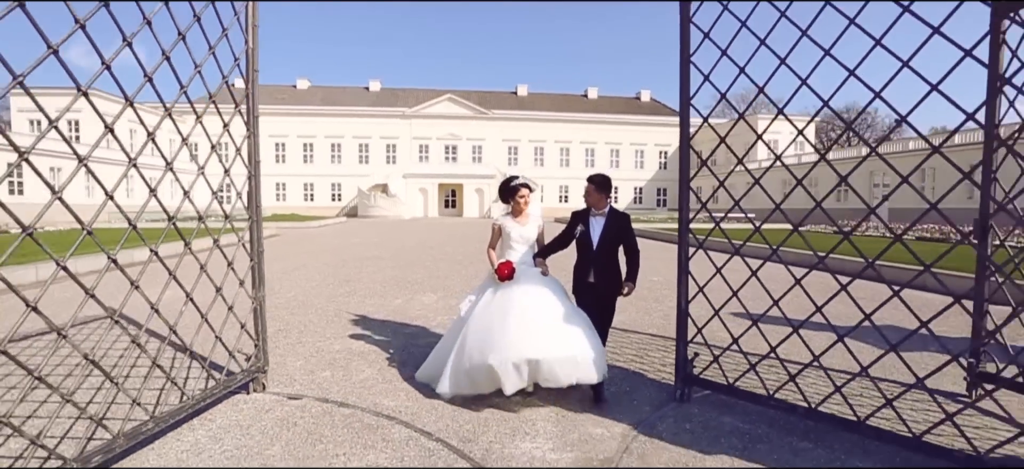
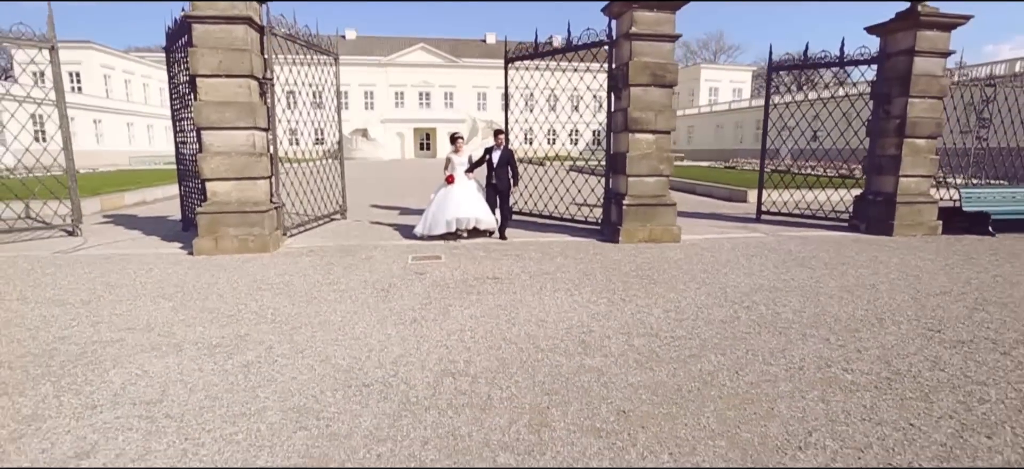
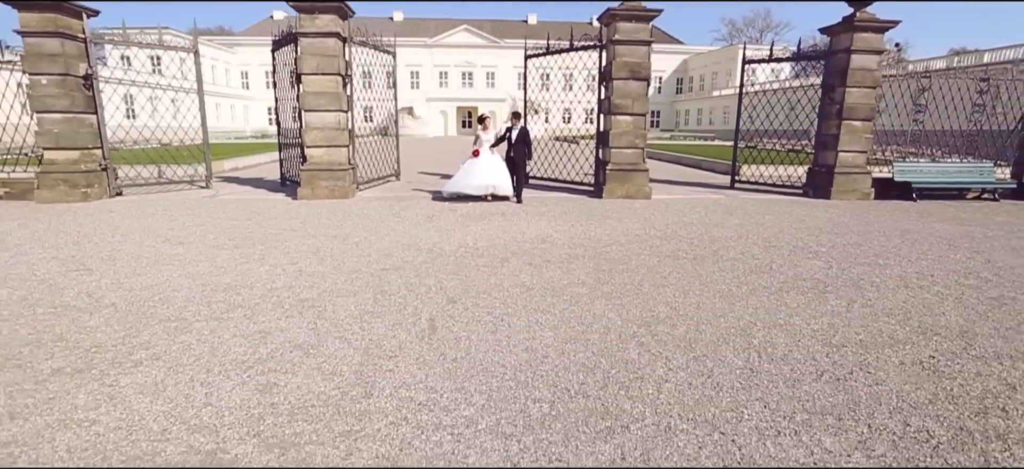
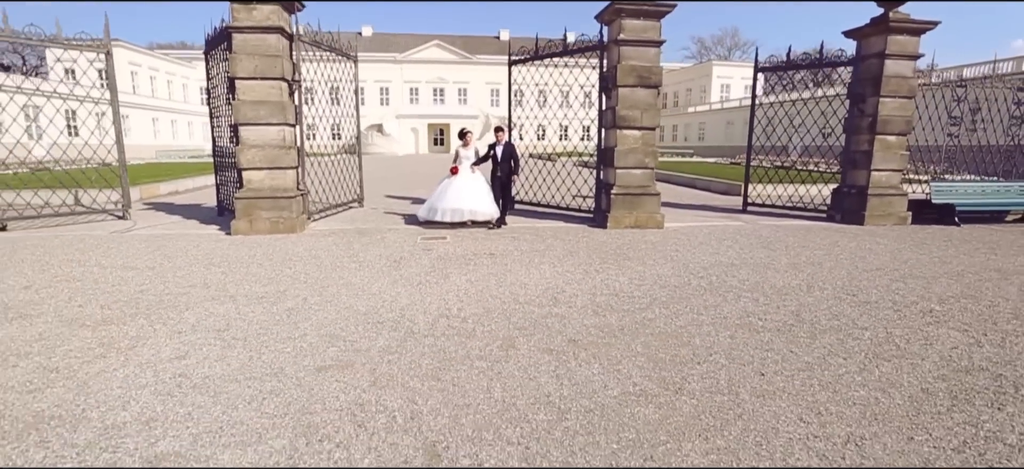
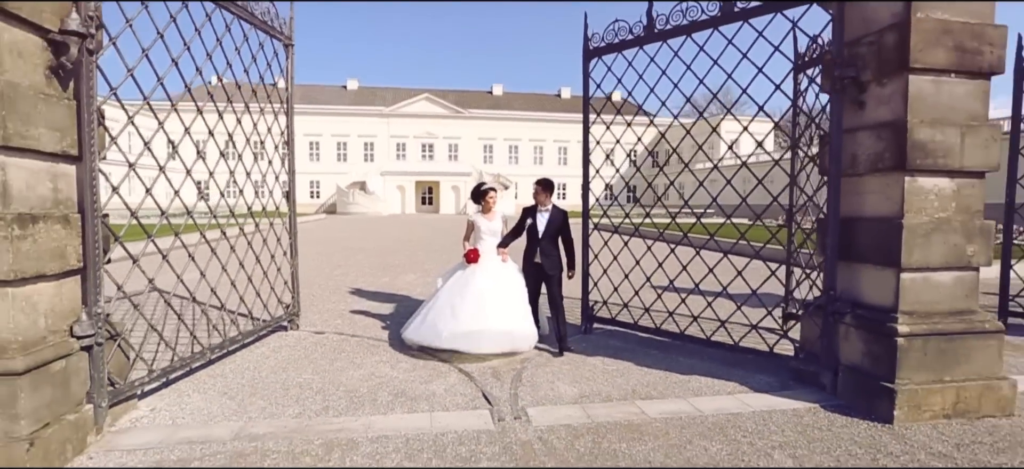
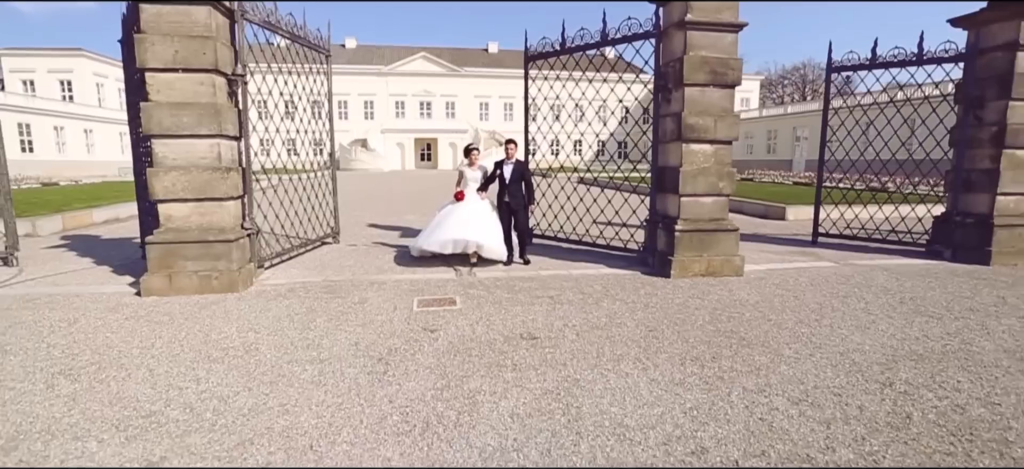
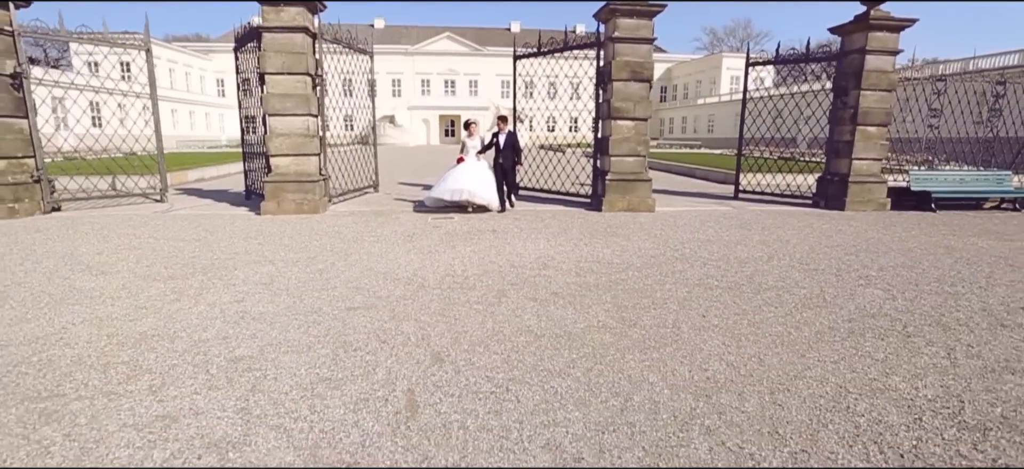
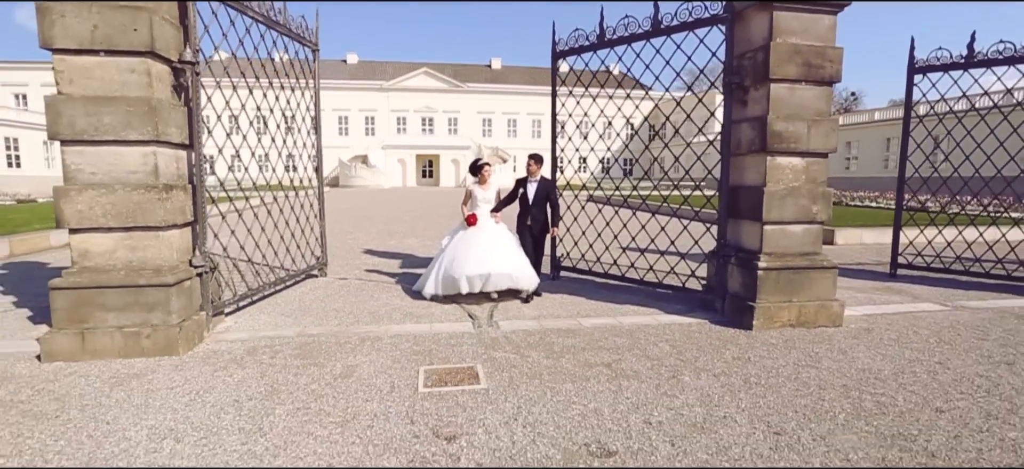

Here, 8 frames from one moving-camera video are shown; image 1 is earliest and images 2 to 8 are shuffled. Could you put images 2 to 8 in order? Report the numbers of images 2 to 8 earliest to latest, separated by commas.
5, 8, 6, 2, 4, 7, 3
